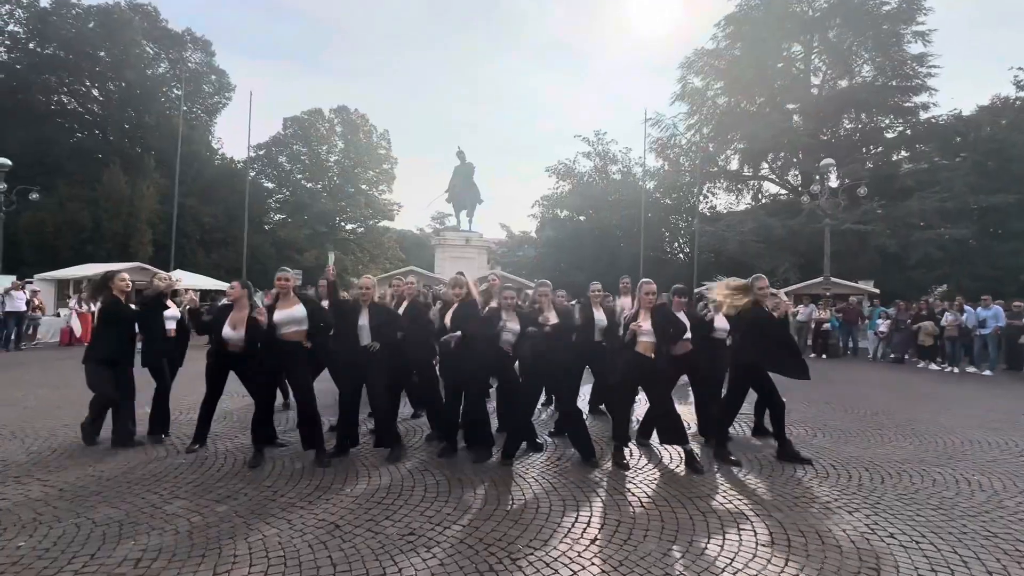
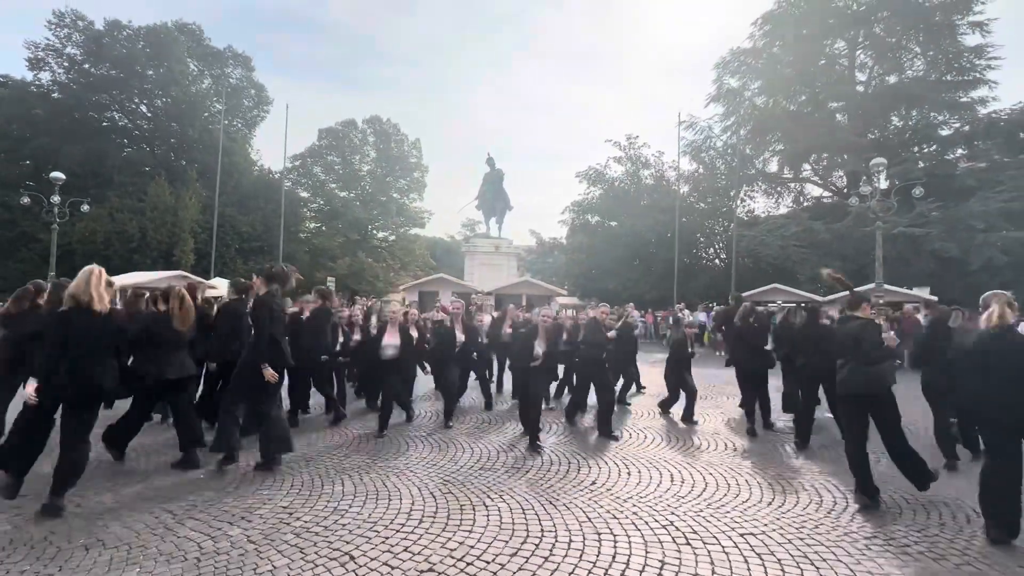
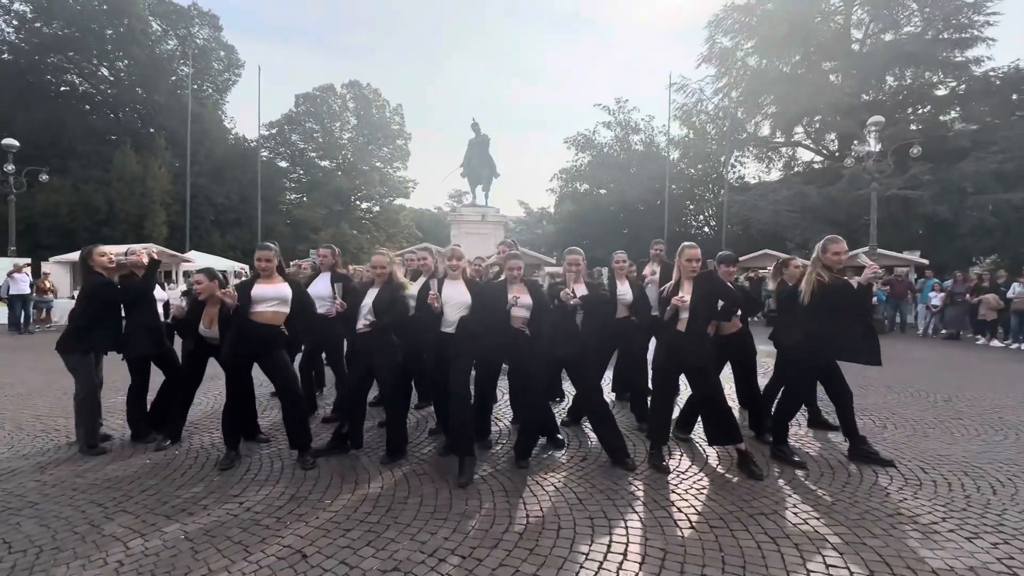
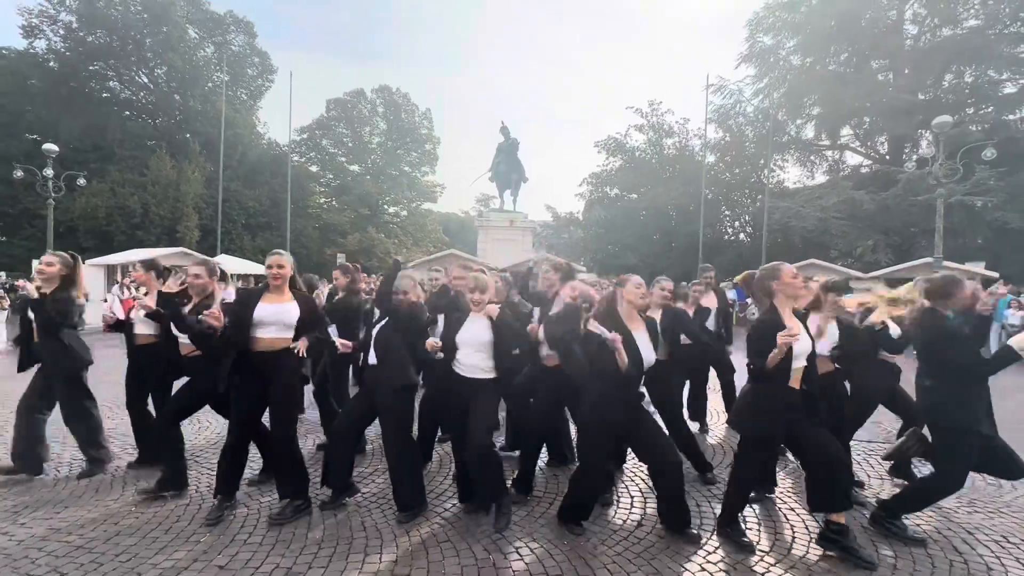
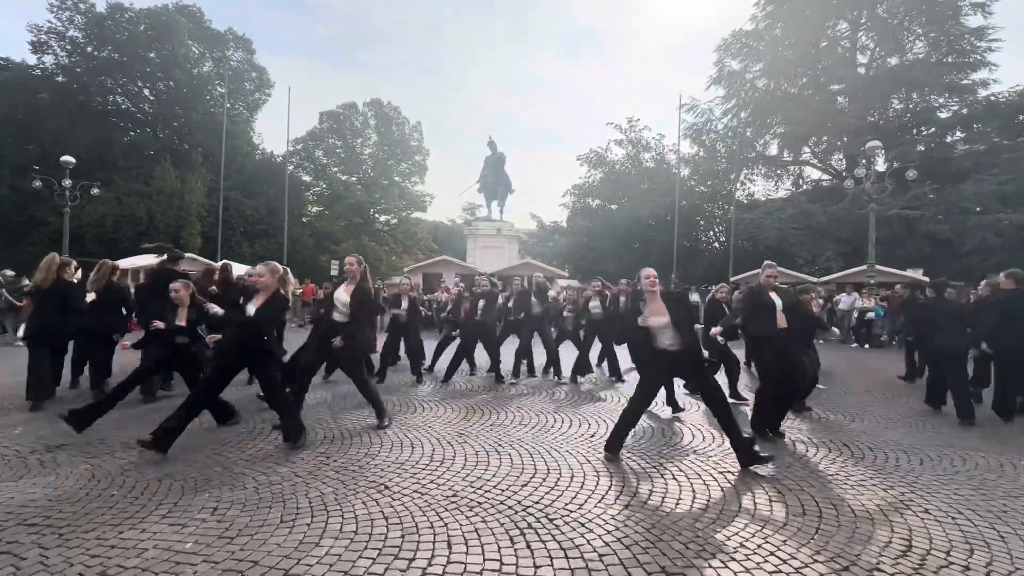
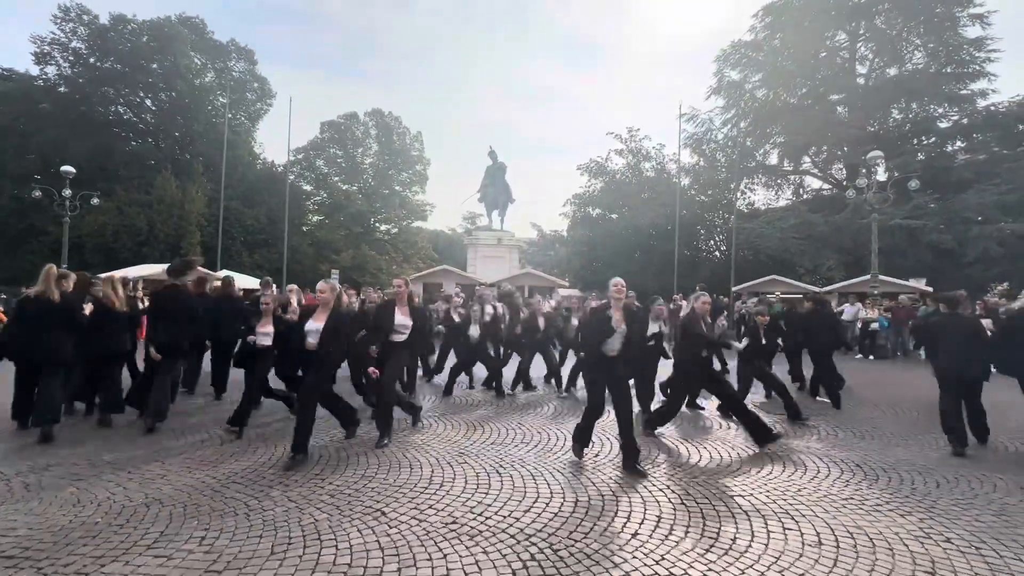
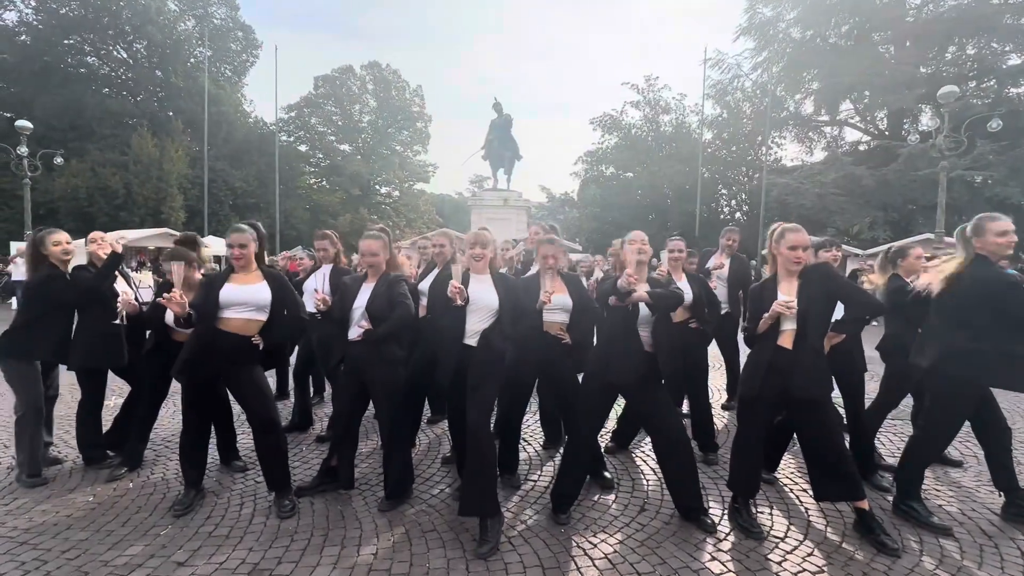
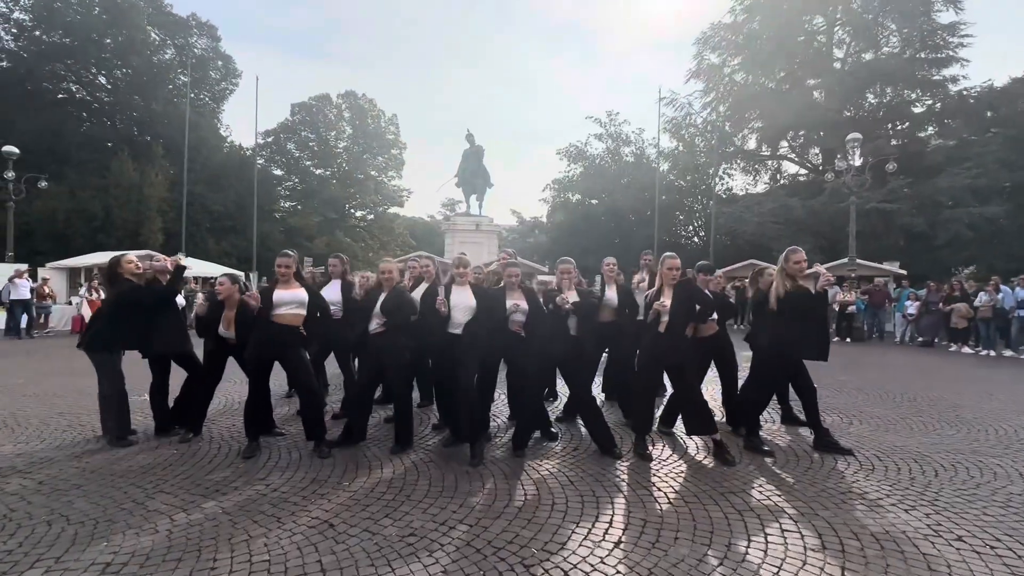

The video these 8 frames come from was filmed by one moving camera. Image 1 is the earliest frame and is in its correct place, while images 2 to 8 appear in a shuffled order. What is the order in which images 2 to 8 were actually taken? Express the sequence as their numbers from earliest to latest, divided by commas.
8, 3, 7, 4, 2, 6, 5
